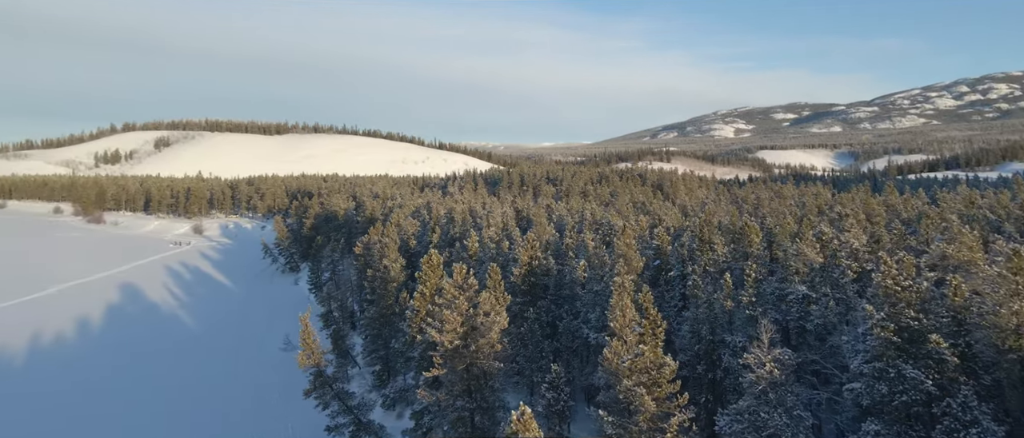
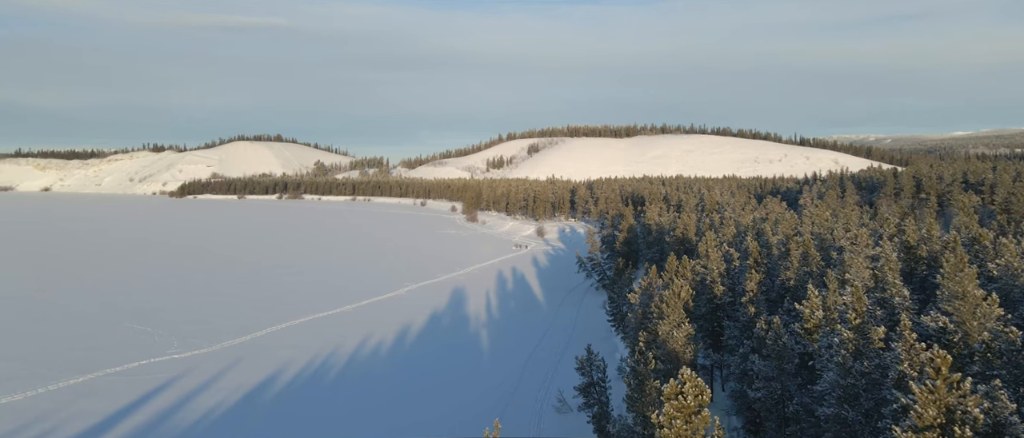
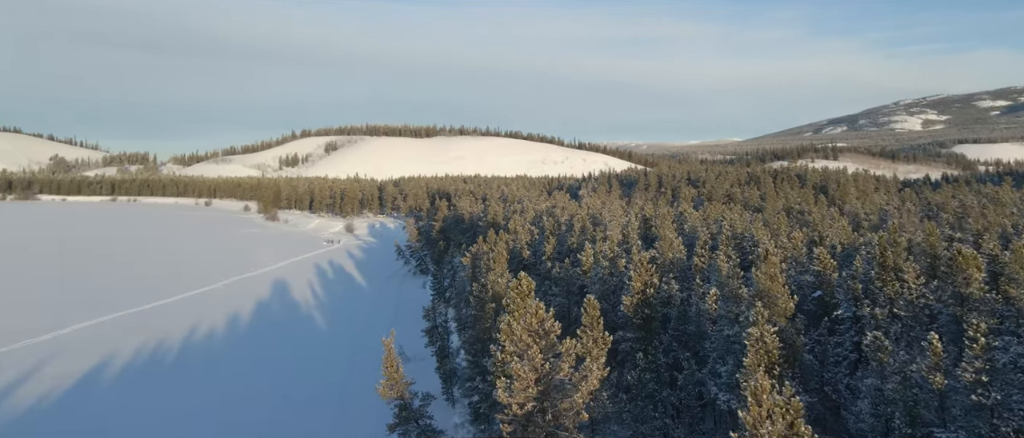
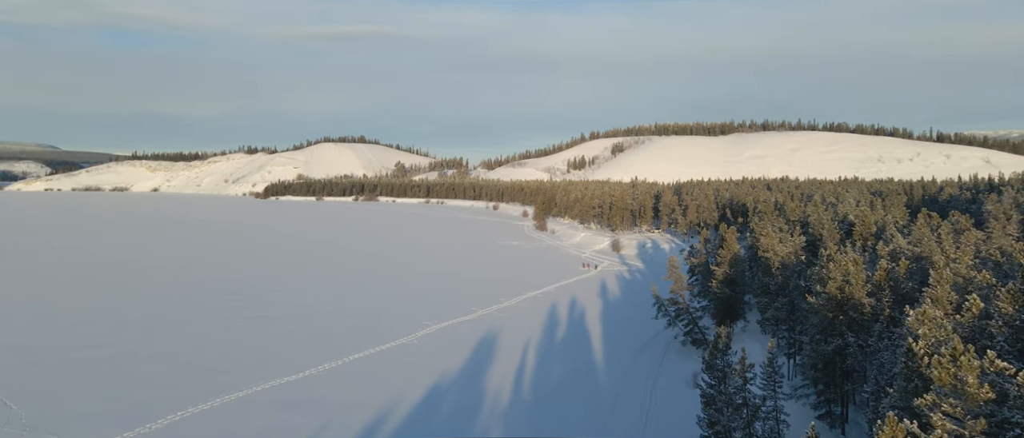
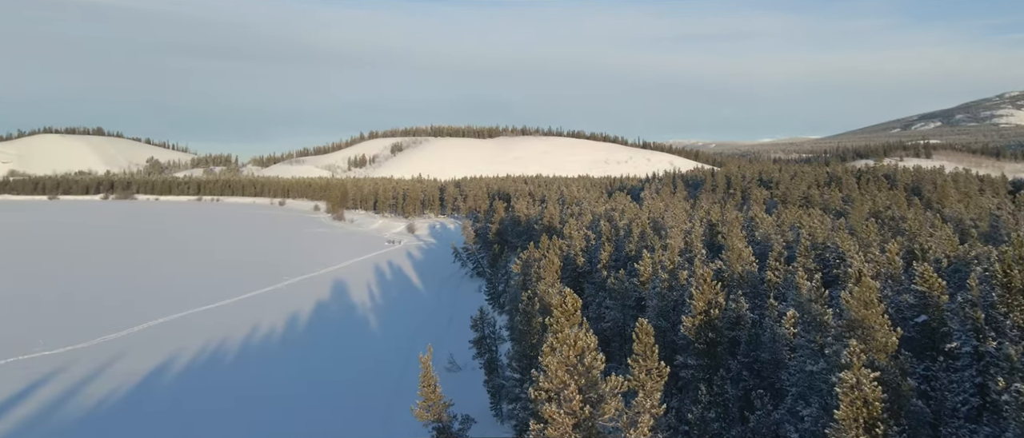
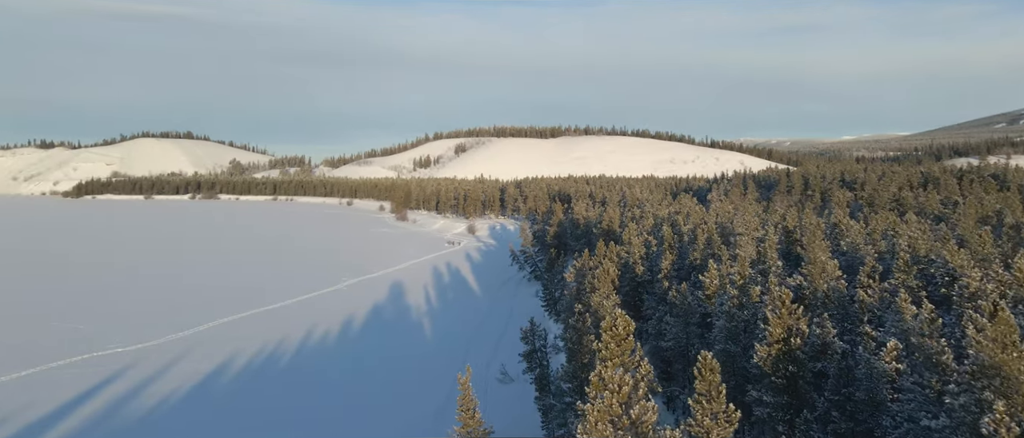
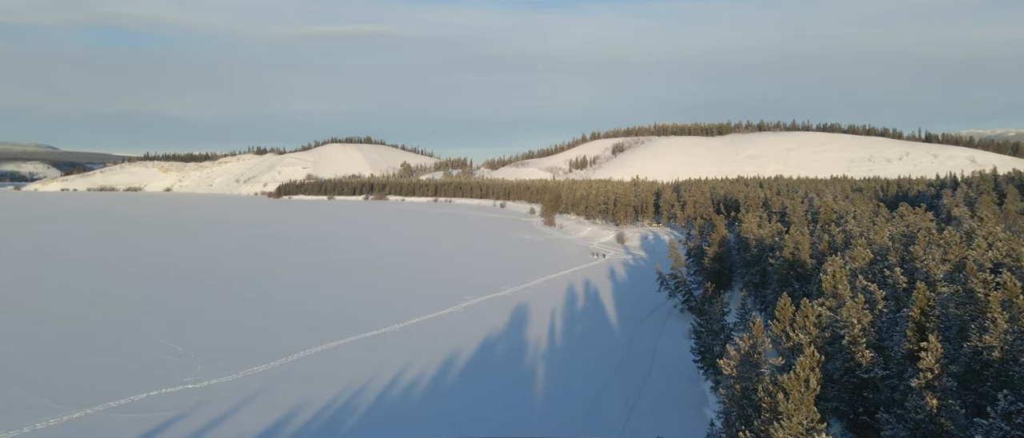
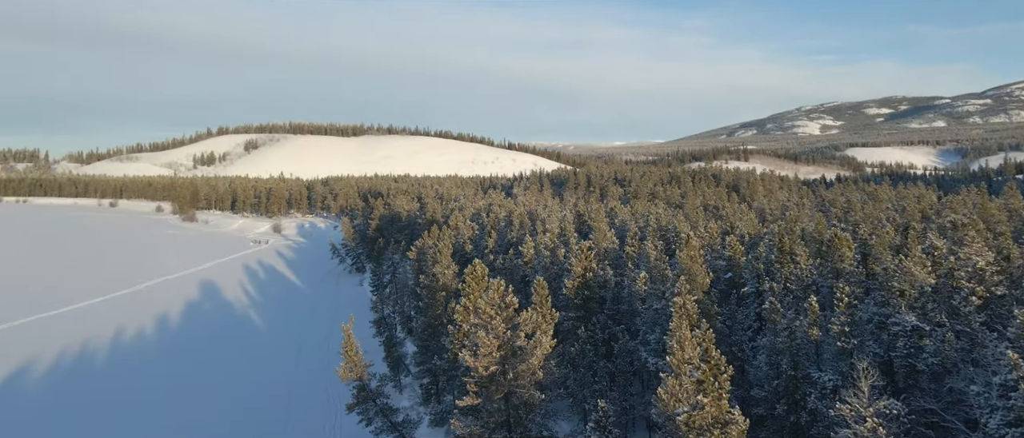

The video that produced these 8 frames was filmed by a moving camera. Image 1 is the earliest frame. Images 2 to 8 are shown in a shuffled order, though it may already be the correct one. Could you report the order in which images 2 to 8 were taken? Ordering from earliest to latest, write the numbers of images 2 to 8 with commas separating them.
8, 3, 5, 6, 2, 7, 4
